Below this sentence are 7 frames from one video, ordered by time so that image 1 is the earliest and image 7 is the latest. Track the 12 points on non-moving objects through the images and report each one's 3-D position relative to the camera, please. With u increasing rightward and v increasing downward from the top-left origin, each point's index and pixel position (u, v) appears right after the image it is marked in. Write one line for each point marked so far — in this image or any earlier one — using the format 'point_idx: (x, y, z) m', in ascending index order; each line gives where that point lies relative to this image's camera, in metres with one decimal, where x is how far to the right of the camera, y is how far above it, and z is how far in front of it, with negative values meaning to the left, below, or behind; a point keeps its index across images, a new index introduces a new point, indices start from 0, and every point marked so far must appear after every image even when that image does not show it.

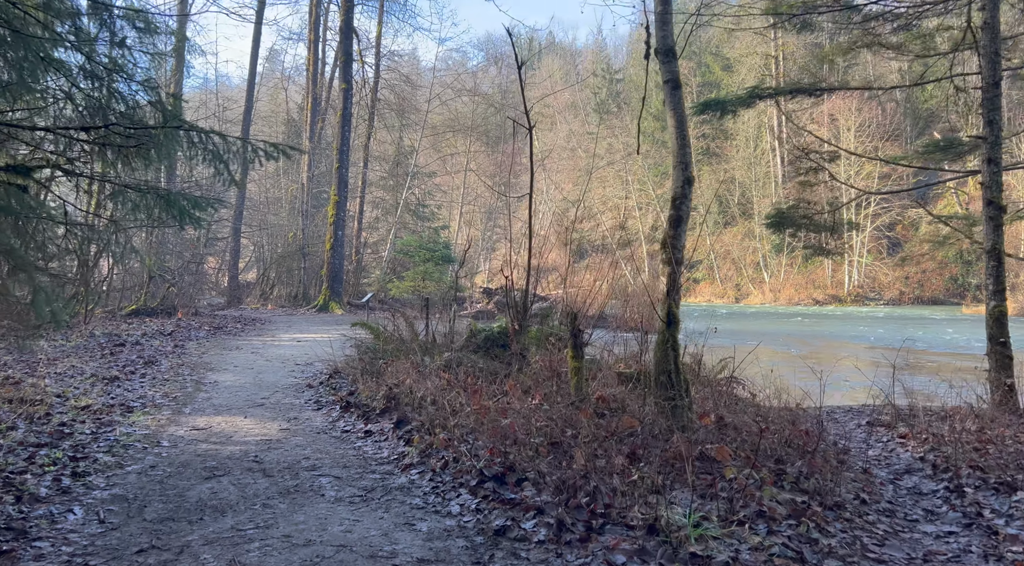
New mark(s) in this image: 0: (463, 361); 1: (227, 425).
0: (-0.5, -0.8, +8.7) m
1: (-2.4, -1.2, +7.5) m
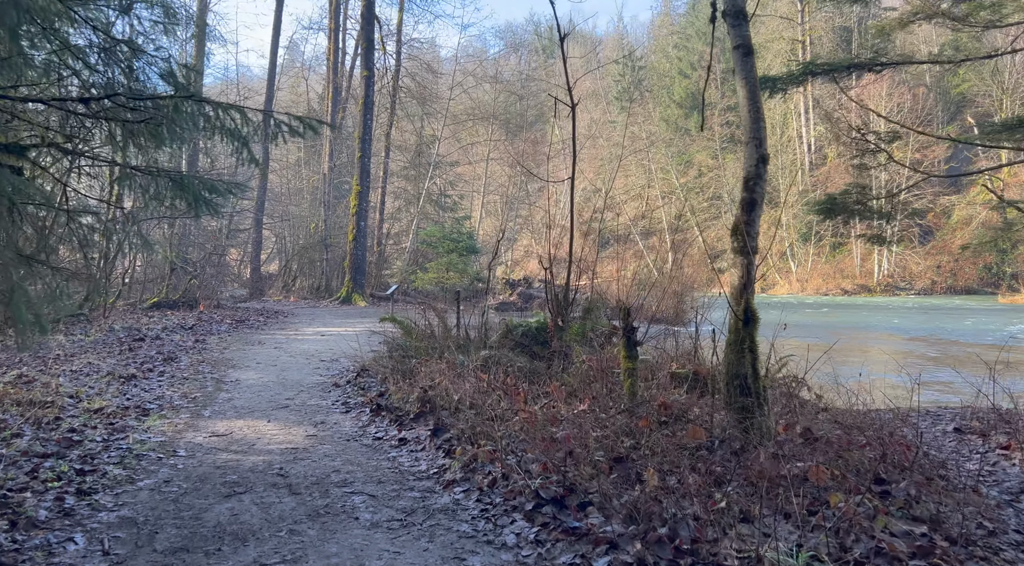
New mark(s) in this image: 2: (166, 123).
0: (-0.1, -0.7, +8.1) m
1: (-2.1, -1.1, +7.0) m
2: (-3.2, +1.5, +8.2) m
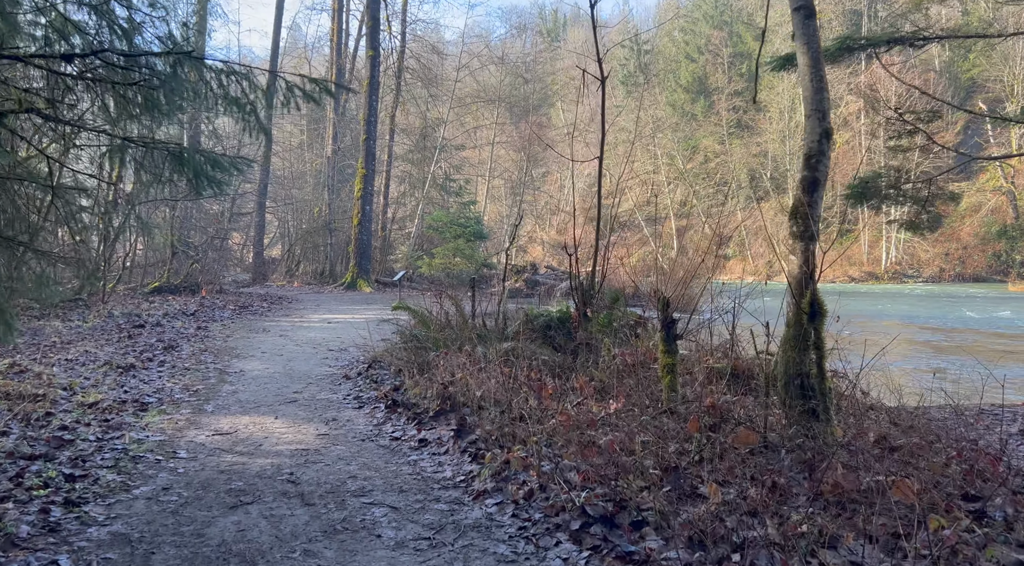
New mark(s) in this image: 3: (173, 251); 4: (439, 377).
0: (+0.1, -0.6, +7.6) m
1: (-1.9, -1.0, +6.4) m
2: (-3.0, +1.7, +7.6) m
3: (-7.6, +0.7, +19.9) m
4: (-0.6, -0.7, +7.0) m
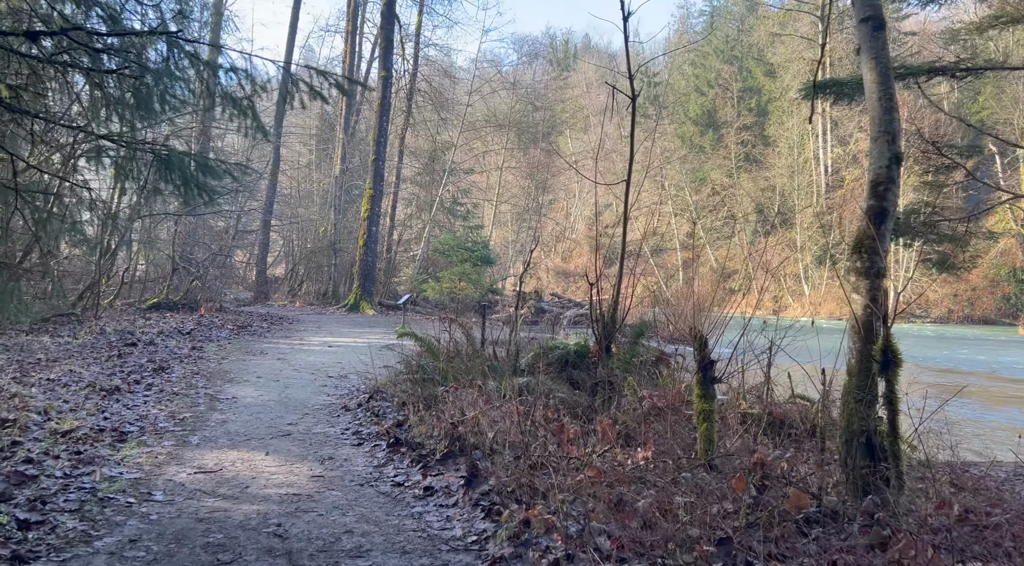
0: (+0.2, -0.8, +7.0) m
1: (-1.8, -1.2, +5.8) m
2: (-2.8, +1.5, +7.1) m
3: (-7.4, +0.4, +19.4) m
4: (-0.5, -0.9, +6.4) m
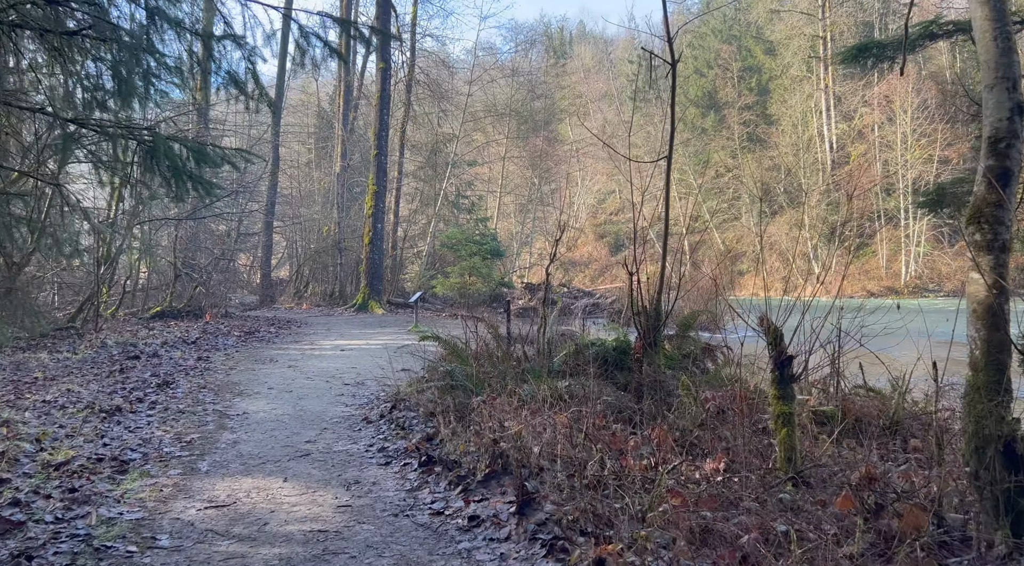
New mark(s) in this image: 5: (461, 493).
0: (+0.5, -0.8, +6.3) m
1: (-1.5, -1.2, +5.2) m
2: (-2.6, +1.4, +6.4) m
3: (-7.1, +0.2, +18.7) m
4: (-0.2, -0.9, +5.7) m
5: (-0.3, -1.2, +5.2) m
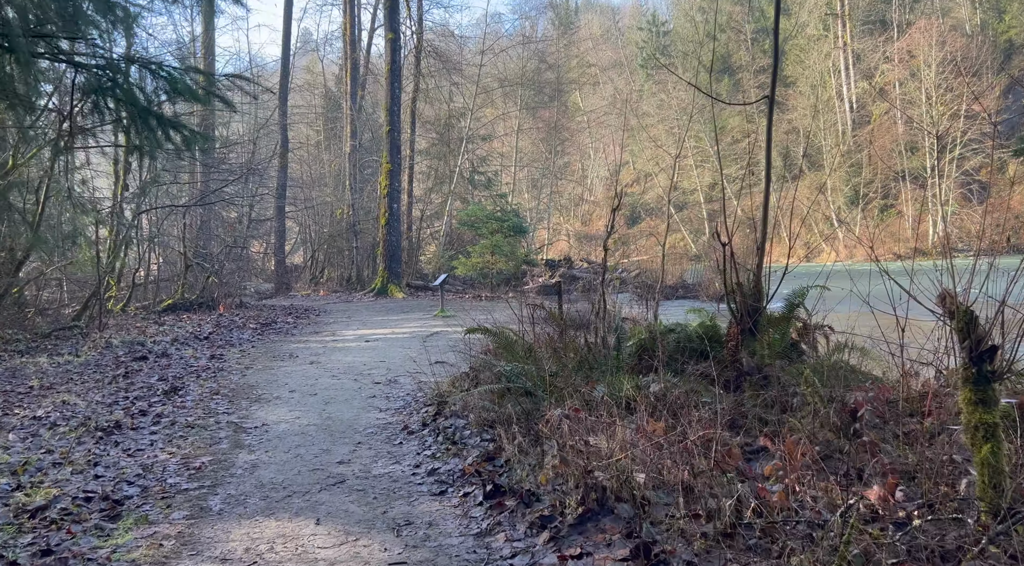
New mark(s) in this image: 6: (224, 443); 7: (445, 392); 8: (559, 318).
0: (+1.0, -0.6, +5.1) m
1: (-1.0, -1.2, +4.0) m
2: (-2.2, +1.5, +5.2) m
3: (-6.5, +0.4, +17.6) m
4: (+0.3, -0.8, +4.5) m
5: (+0.1, -1.1, +4.0) m
6: (-2.0, -1.1, +6.2) m
7: (-0.5, -0.8, +6.8) m
8: (+0.4, -0.3, +6.8) m
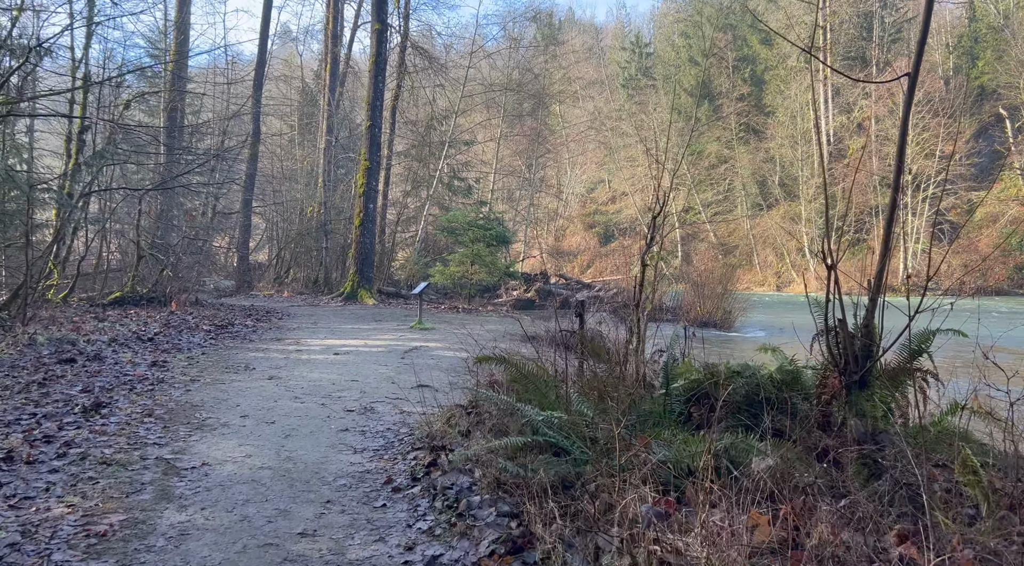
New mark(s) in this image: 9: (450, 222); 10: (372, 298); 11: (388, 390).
0: (+1.1, -0.8, +3.7) m
1: (-0.8, -1.2, +2.5) m
2: (-1.9, +1.5, +3.7) m
3: (-6.7, +0.5, +15.9) m
4: (+0.4, -0.9, +3.1) m
5: (+0.3, -1.2, +2.5) m
6: (-1.9, -1.1, +4.6) m
7: (-0.4, -0.9, +5.3) m
8: (+0.5, -0.4, +5.3) m
9: (-1.3, +1.4, +20.0) m
10: (-3.0, -0.3, +19.3) m
11: (-1.1, -0.9, +8.2) m
